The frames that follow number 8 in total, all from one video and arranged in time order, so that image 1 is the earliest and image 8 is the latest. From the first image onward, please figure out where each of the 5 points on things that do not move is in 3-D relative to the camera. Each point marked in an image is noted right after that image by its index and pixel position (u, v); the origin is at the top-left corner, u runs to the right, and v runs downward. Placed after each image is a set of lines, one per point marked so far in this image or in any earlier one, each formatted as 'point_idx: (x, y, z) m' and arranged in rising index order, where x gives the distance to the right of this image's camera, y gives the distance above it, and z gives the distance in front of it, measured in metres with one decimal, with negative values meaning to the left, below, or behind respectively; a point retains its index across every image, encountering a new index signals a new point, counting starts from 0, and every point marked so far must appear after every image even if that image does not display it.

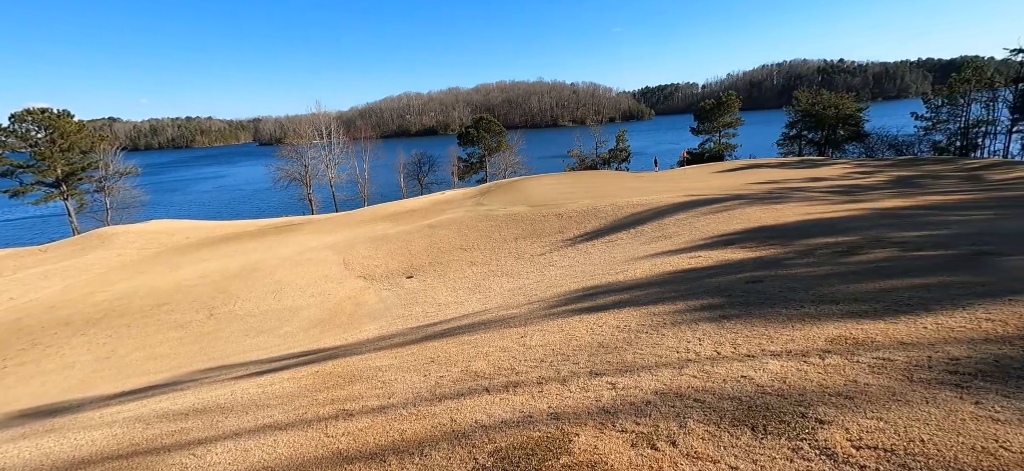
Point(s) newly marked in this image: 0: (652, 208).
0: (+3.9, +0.8, +15.6) m
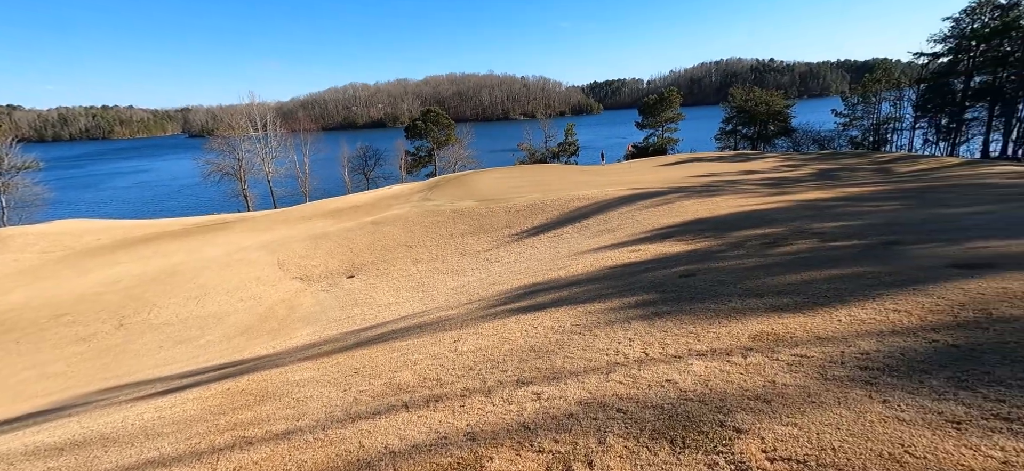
0: (+2.3, +1.0, +15.7) m
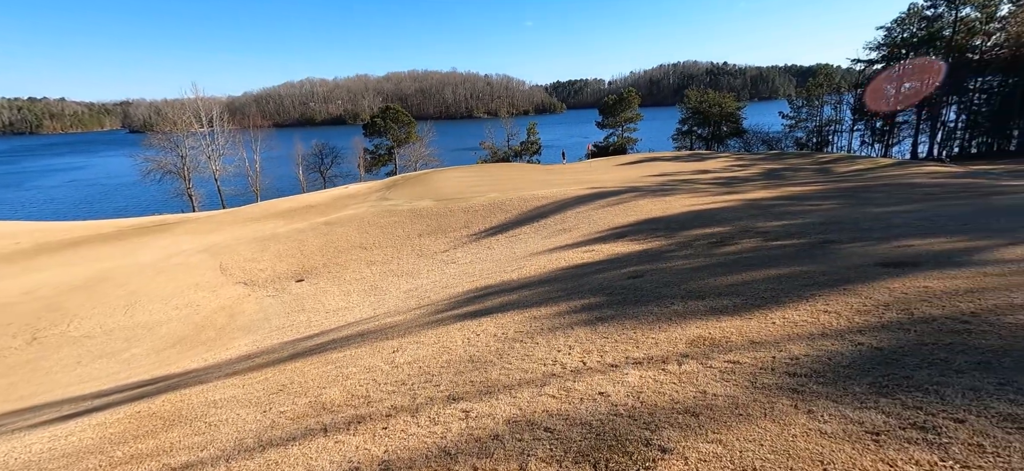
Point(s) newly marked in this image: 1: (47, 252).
0: (+1.1, +1.0, +15.8) m
1: (-13.6, -0.5, +15.4) m
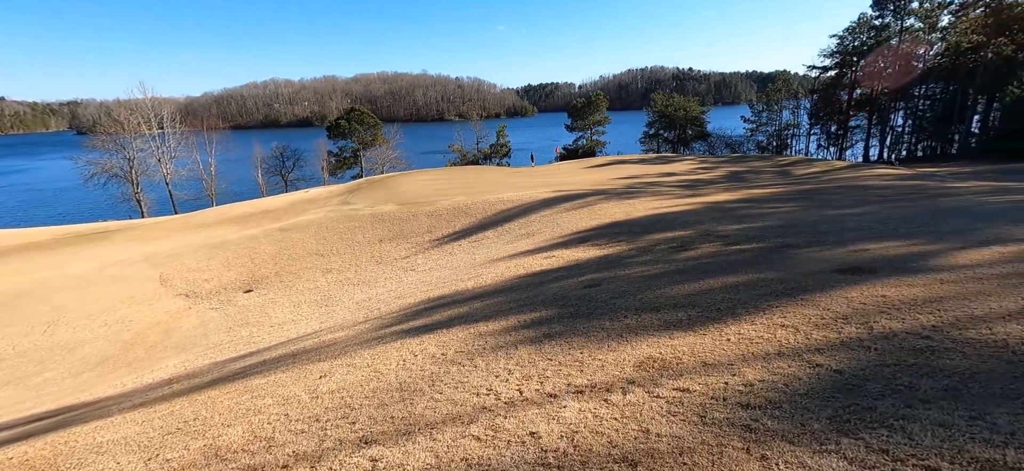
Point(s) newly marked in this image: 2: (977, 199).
0: (0.0, +0.9, +15.5) m
1: (-14.6, -0.8, +14.3) m
2: (+9.3, +0.7, +10.3) m
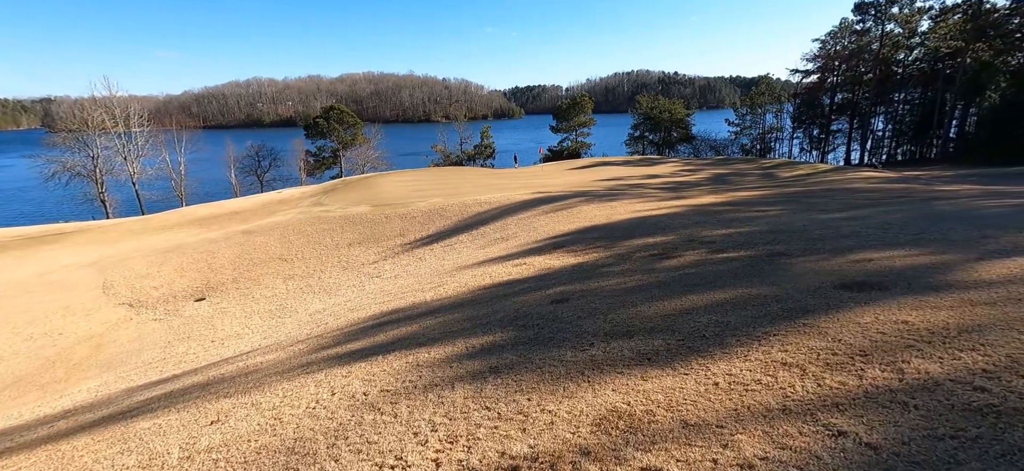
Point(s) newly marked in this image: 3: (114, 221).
0: (-0.6, +0.8, +14.9) m
1: (-15.2, -0.8, +13.3) m
2: (+8.8, +0.6, +10.0) m
3: (-14.7, +0.5, +19.4) m
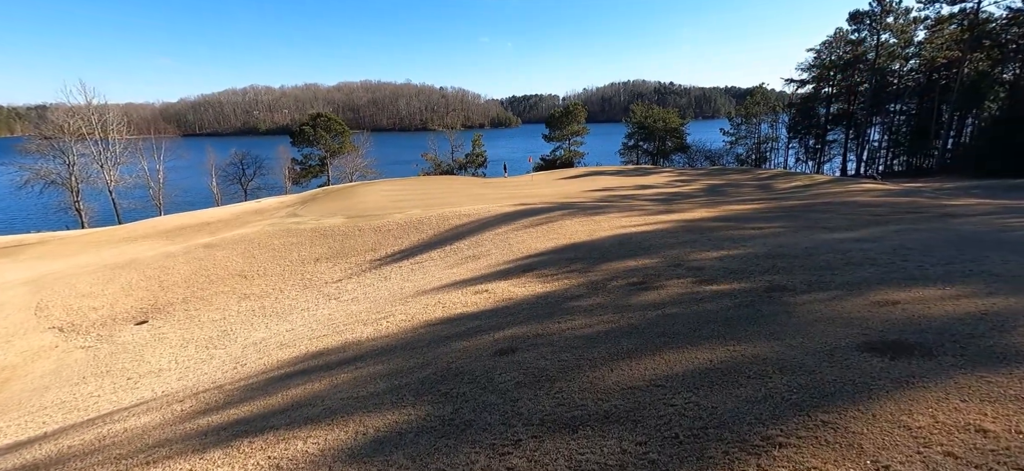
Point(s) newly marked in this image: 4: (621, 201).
0: (-1.1, +0.4, +14.1) m
1: (-15.7, -1.1, +12.4) m
2: (+8.4, +0.3, +9.2) m
3: (-15.2, +0.1, +18.5) m
4: (+3.9, +1.2, +18.2) m
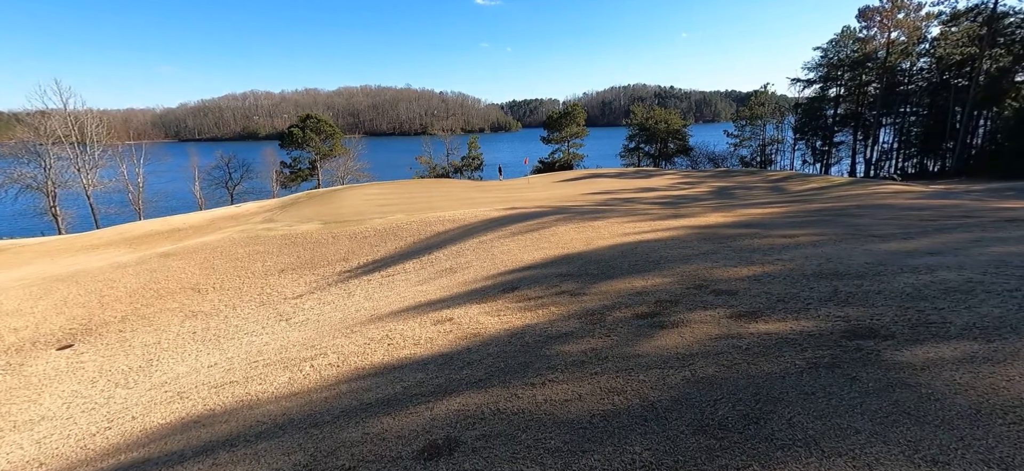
0: (-1.3, +0.3, +12.9) m
1: (-15.9, -1.3, +11.2) m
2: (+8.2, +0.2, +8.0) m
3: (-15.4, -0.1, +17.3) m
4: (+3.6, +1.0, +17.0) m
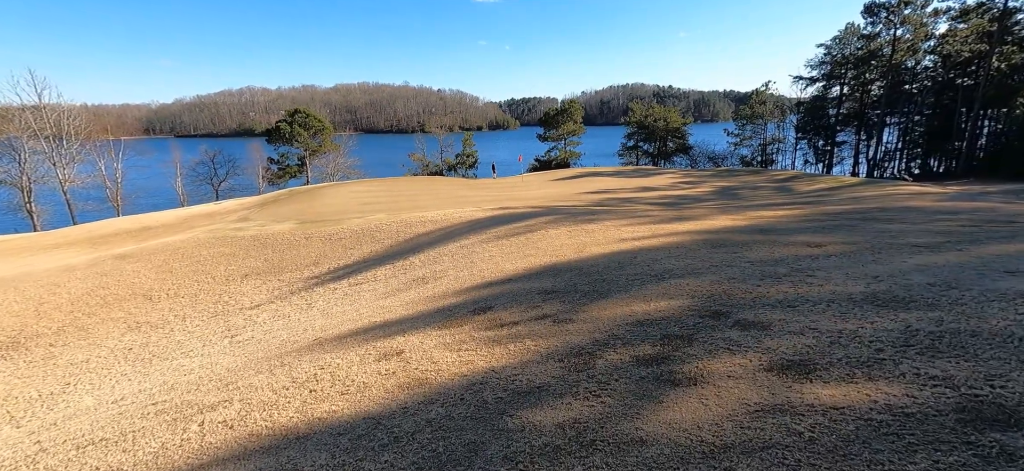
0: (-1.5, +0.2, +12.0) m
1: (-16.1, -1.3, +10.2) m
2: (+7.9, +0.1, +7.1) m
3: (-15.6, 0.0, +16.3) m
4: (+3.4, +1.0, +16.1) m
